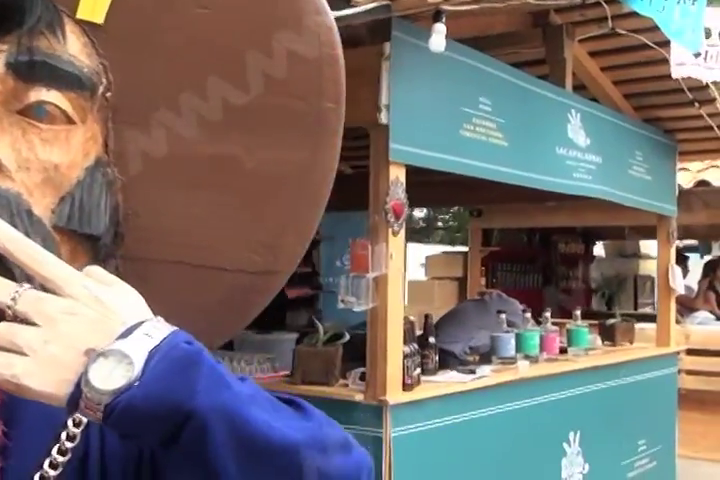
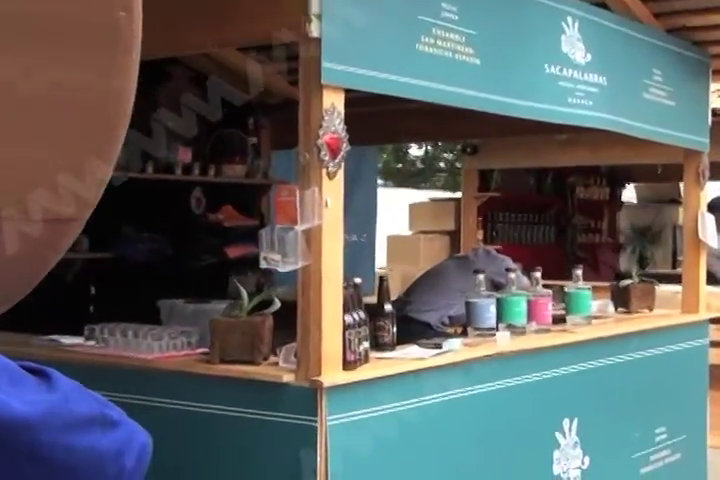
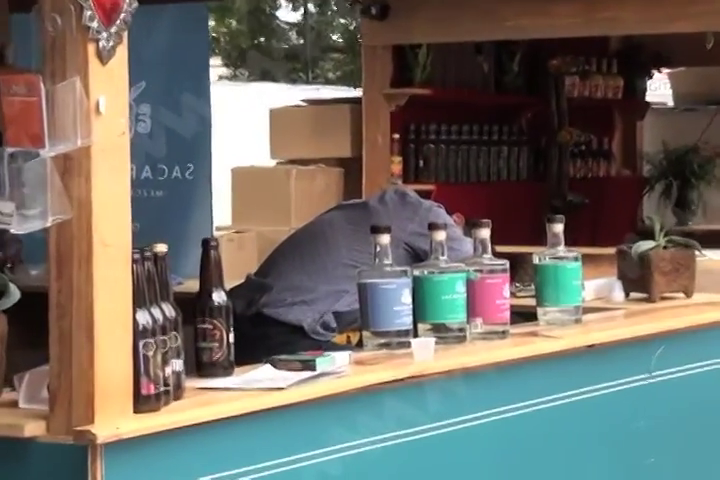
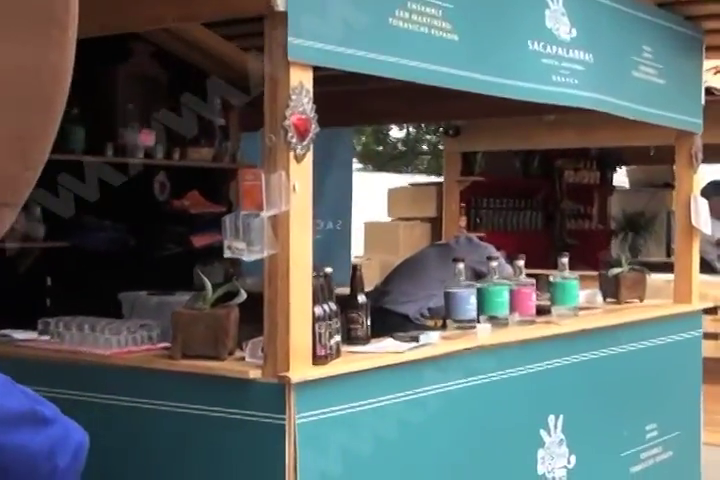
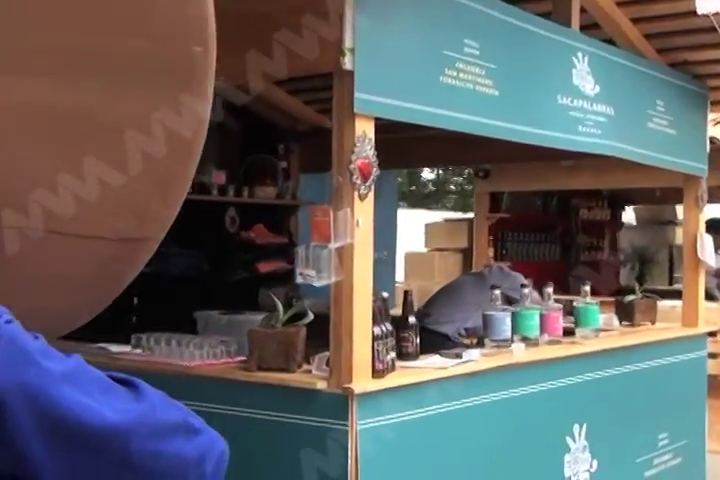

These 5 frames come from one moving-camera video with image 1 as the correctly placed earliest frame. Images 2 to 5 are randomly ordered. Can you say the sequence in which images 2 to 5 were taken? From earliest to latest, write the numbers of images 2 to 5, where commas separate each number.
5, 2, 4, 3
